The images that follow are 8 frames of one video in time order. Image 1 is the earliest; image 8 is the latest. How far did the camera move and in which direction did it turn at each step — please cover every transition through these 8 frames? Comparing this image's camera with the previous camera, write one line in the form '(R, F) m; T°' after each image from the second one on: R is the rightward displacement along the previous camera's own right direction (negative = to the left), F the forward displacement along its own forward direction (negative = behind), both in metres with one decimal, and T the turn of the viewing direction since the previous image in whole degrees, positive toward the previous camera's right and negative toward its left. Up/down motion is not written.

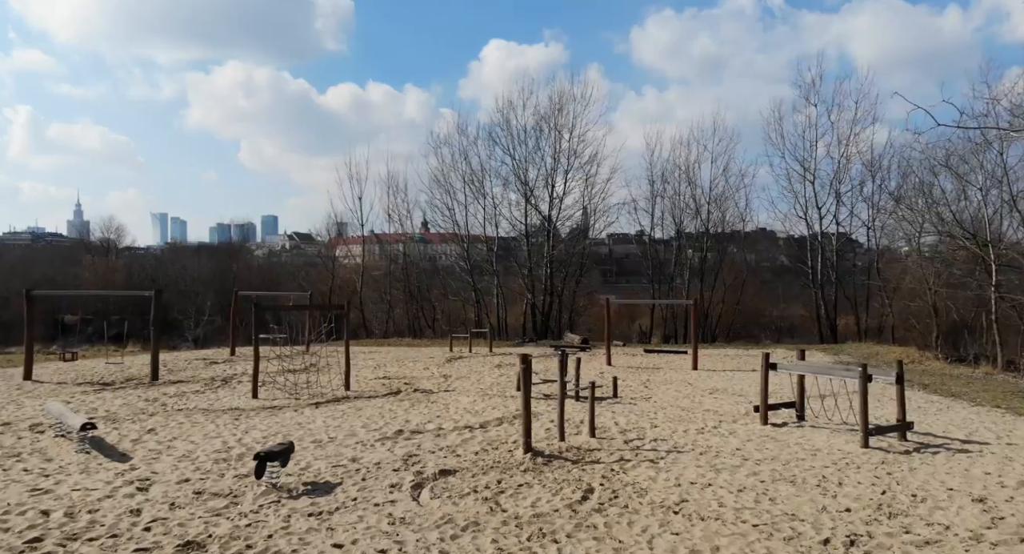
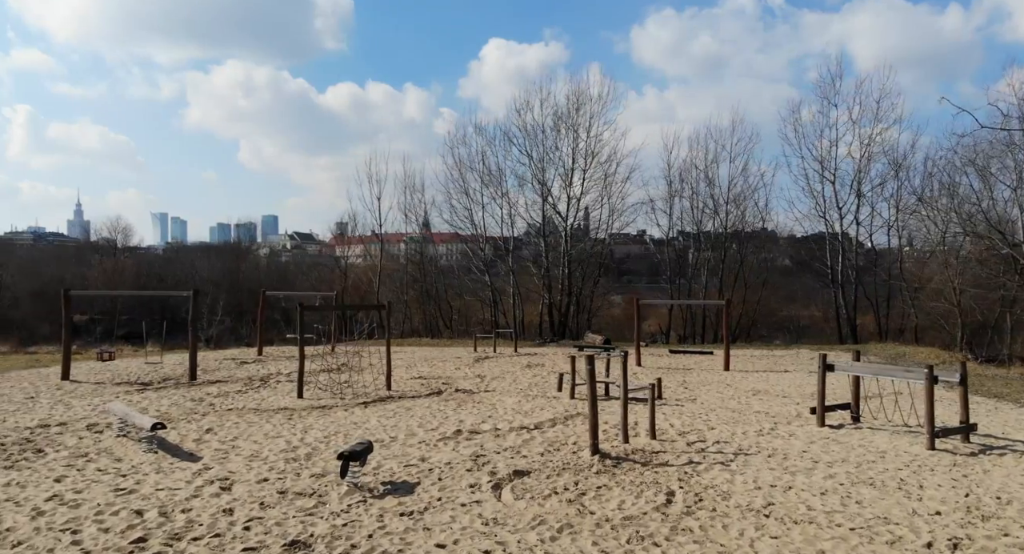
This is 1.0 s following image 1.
(-0.6, 0.0) m; -1°
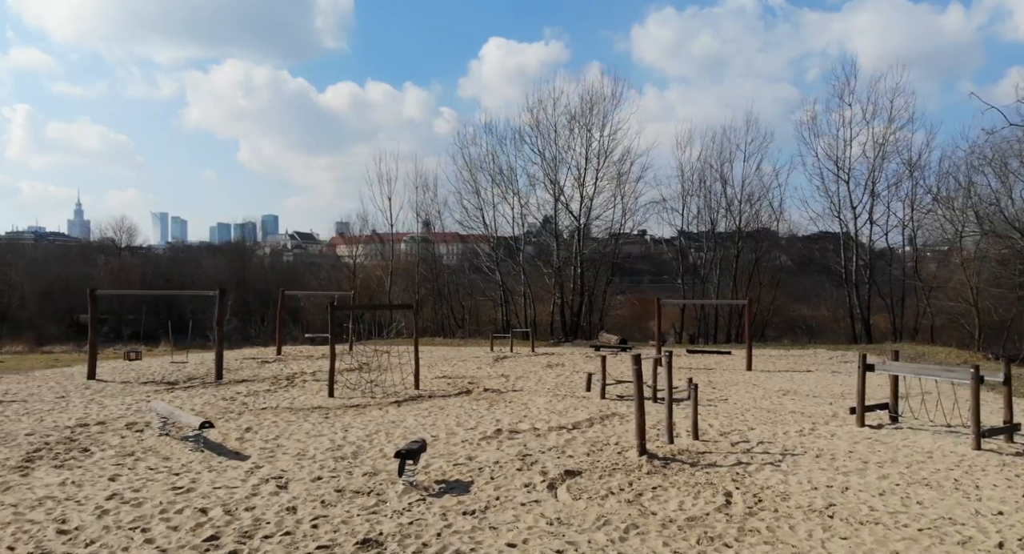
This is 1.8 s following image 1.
(-0.4, 0.0) m; 0°
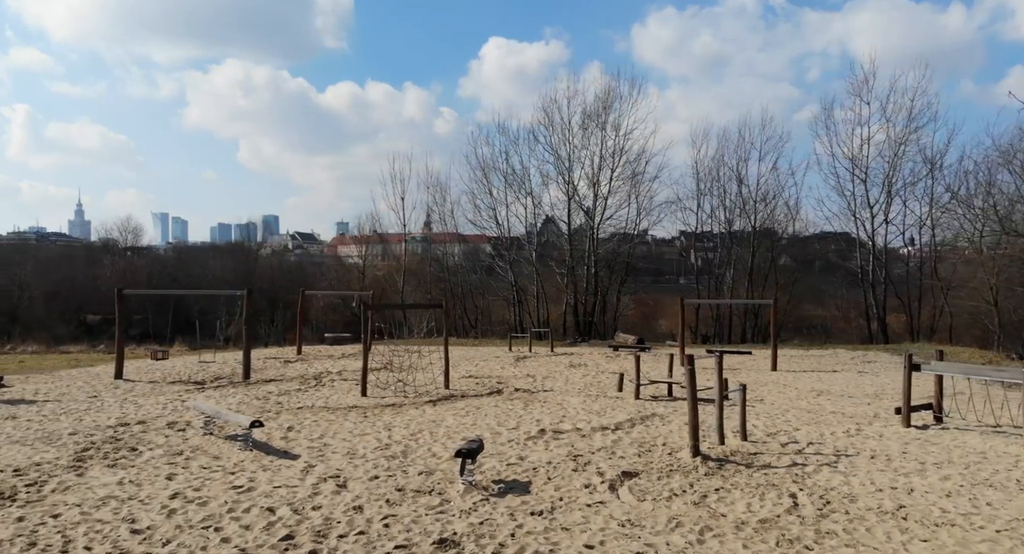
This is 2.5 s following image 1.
(-0.4, +0.1) m; -1°
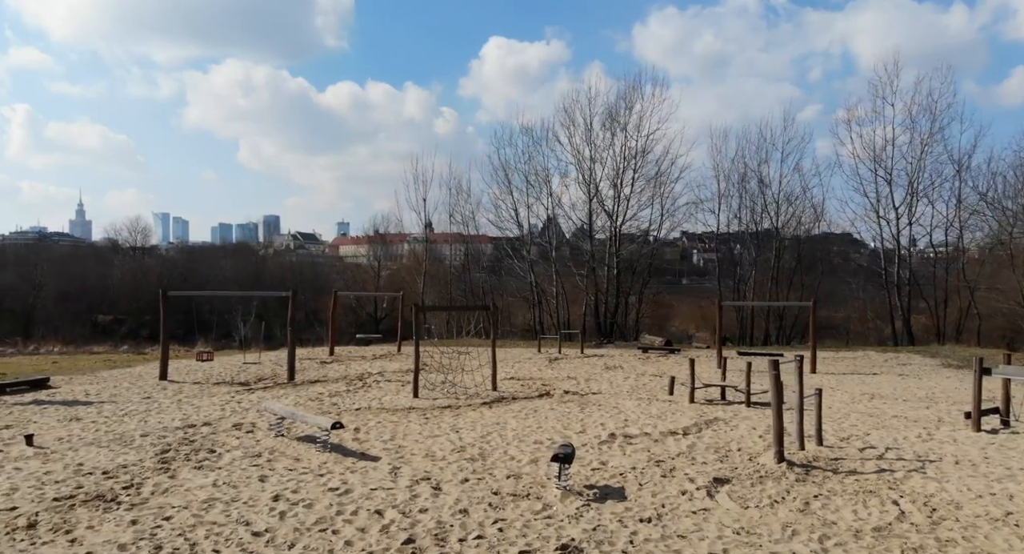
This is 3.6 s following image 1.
(-0.7, 0.0) m; -1°
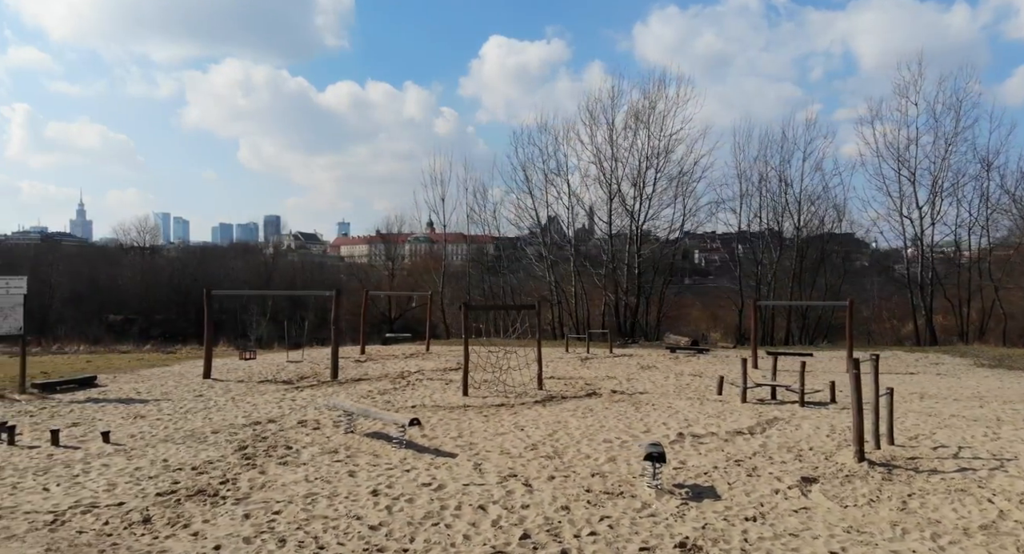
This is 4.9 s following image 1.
(-0.6, 0.0) m; -1°
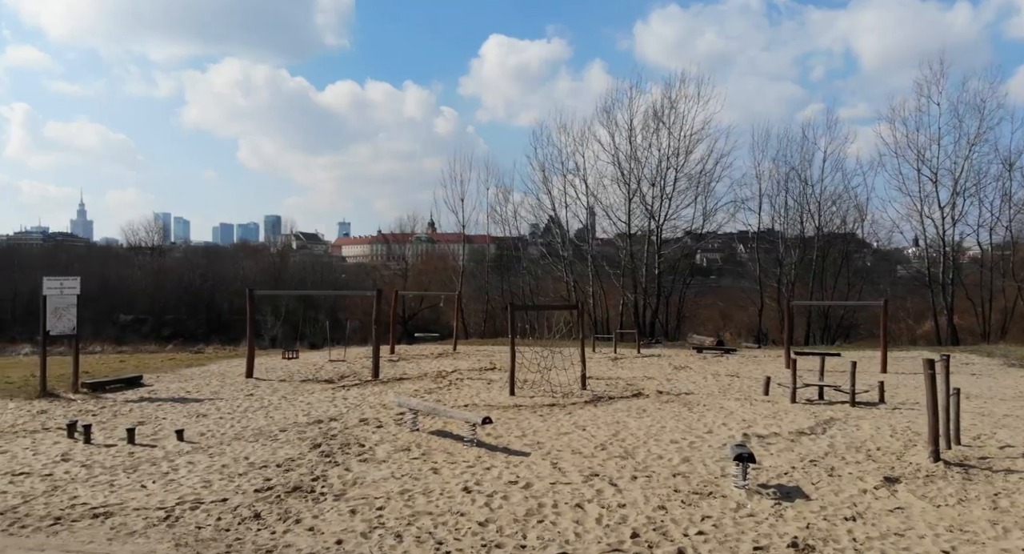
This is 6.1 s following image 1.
(-0.6, -0.1) m; -1°
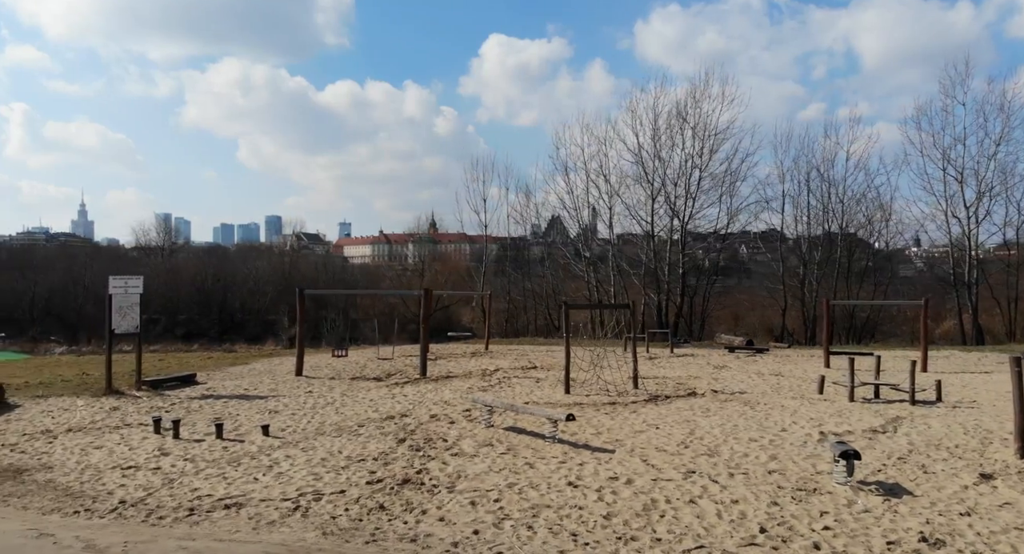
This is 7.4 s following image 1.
(-0.7, -0.1) m; -1°
